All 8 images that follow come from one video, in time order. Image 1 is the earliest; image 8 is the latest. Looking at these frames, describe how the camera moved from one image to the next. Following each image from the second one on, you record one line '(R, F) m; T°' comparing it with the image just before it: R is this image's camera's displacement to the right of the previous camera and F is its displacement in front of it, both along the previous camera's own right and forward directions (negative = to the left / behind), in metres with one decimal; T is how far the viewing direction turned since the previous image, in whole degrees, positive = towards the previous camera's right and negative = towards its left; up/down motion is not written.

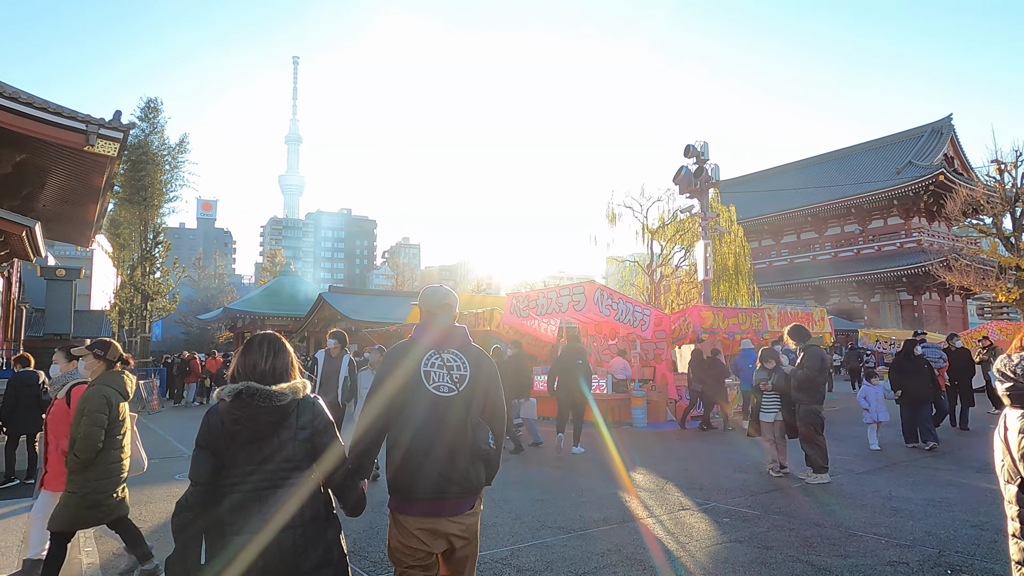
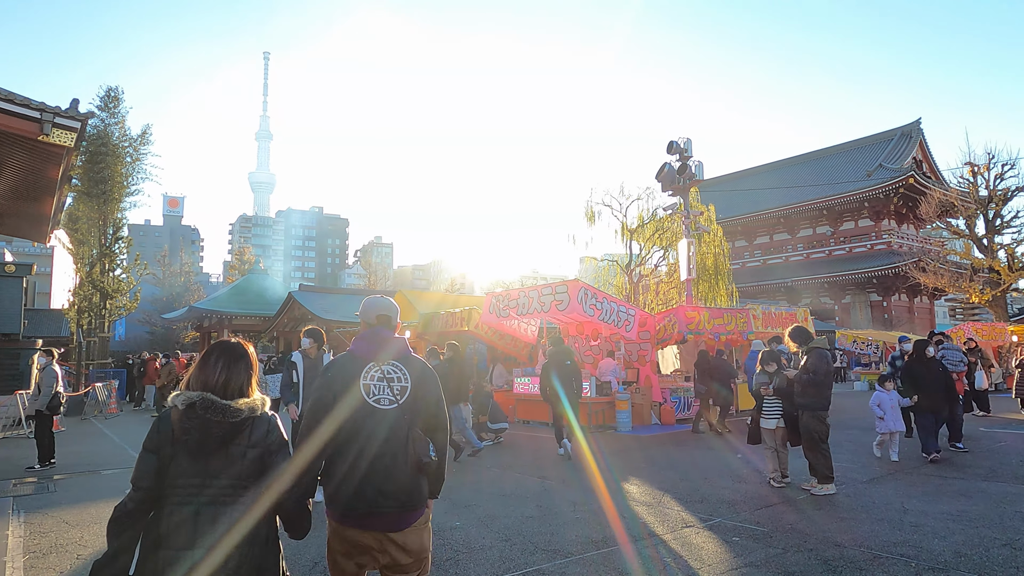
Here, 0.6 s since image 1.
(-0.1, +0.6) m; +2°
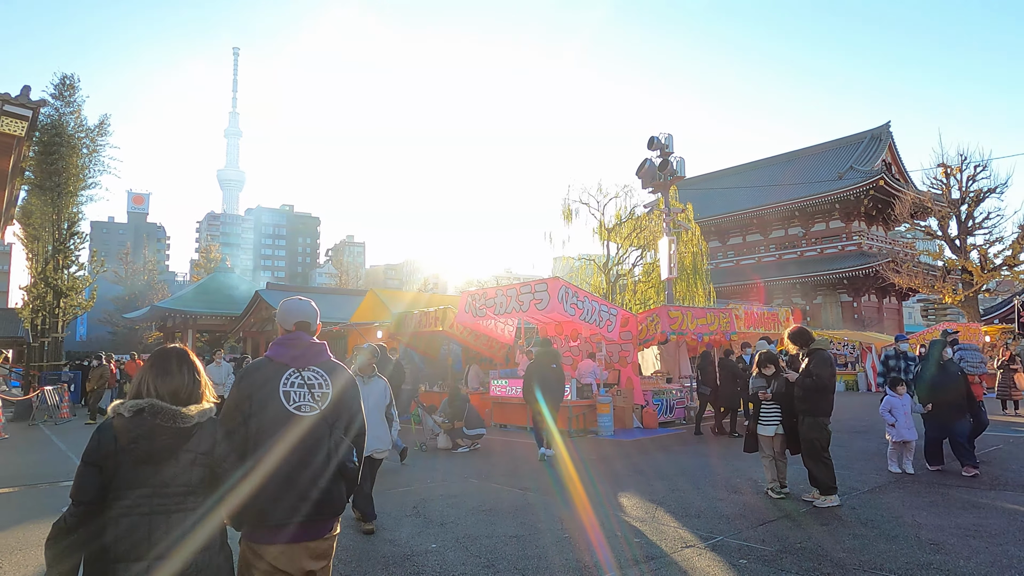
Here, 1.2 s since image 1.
(-0.1, +0.6) m; +2°
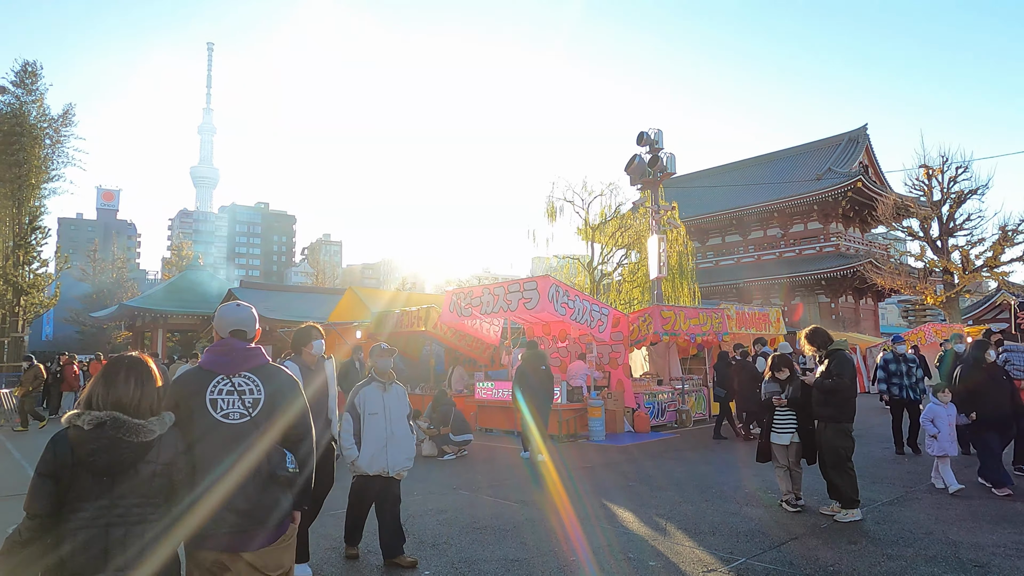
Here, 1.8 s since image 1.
(-0.2, +0.5) m; +2°
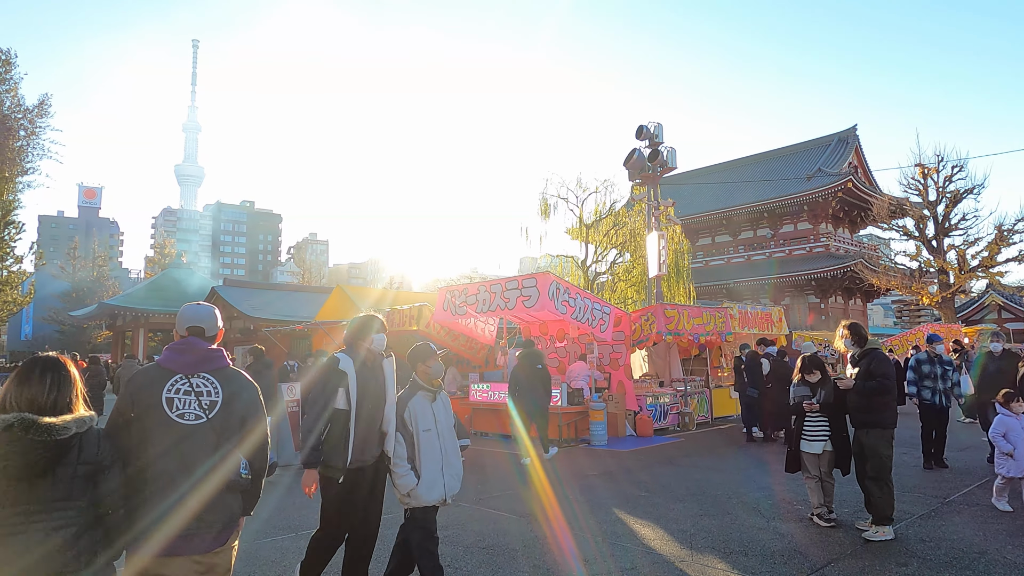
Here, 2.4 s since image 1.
(-0.2, +0.5) m; +1°
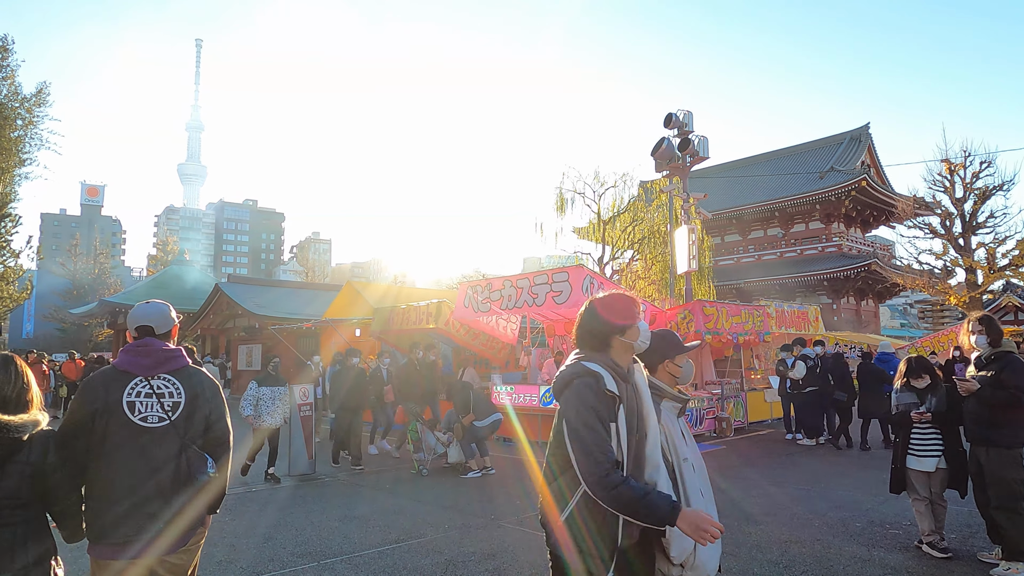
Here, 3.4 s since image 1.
(-0.4, +0.8) m; 0°
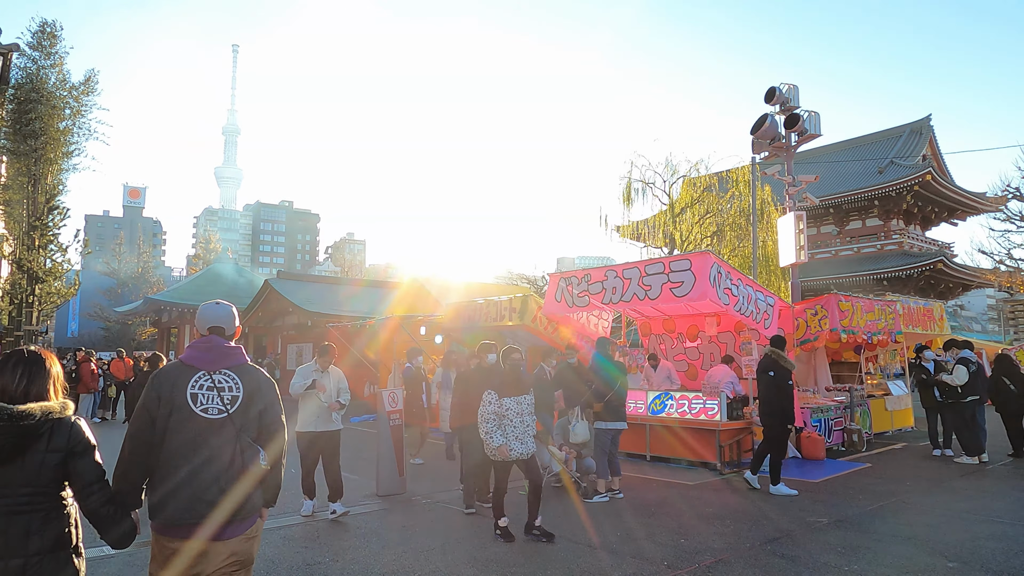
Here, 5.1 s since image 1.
(-1.1, +1.3) m; -3°
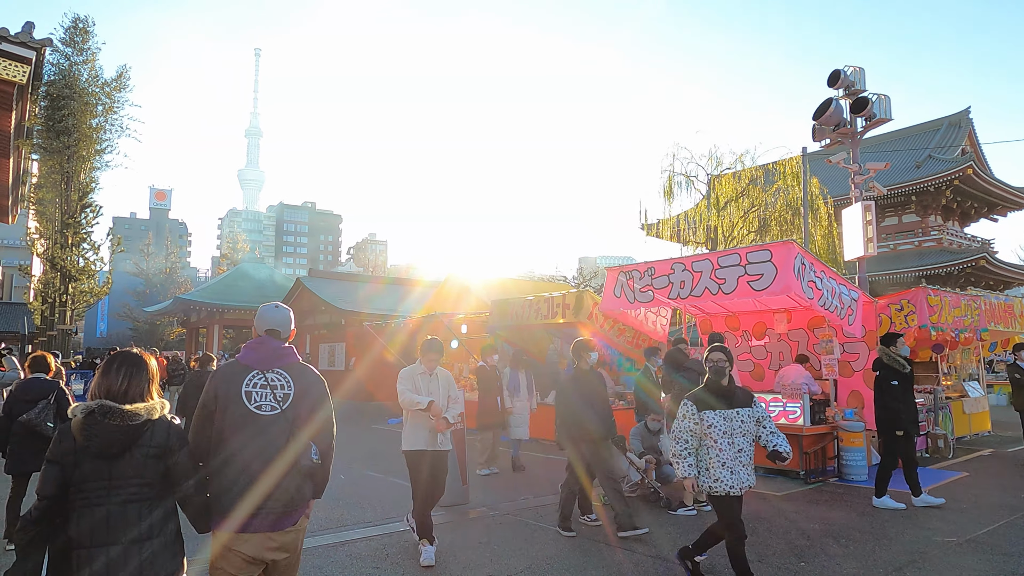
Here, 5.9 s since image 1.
(-0.5, +0.6) m; -2°
